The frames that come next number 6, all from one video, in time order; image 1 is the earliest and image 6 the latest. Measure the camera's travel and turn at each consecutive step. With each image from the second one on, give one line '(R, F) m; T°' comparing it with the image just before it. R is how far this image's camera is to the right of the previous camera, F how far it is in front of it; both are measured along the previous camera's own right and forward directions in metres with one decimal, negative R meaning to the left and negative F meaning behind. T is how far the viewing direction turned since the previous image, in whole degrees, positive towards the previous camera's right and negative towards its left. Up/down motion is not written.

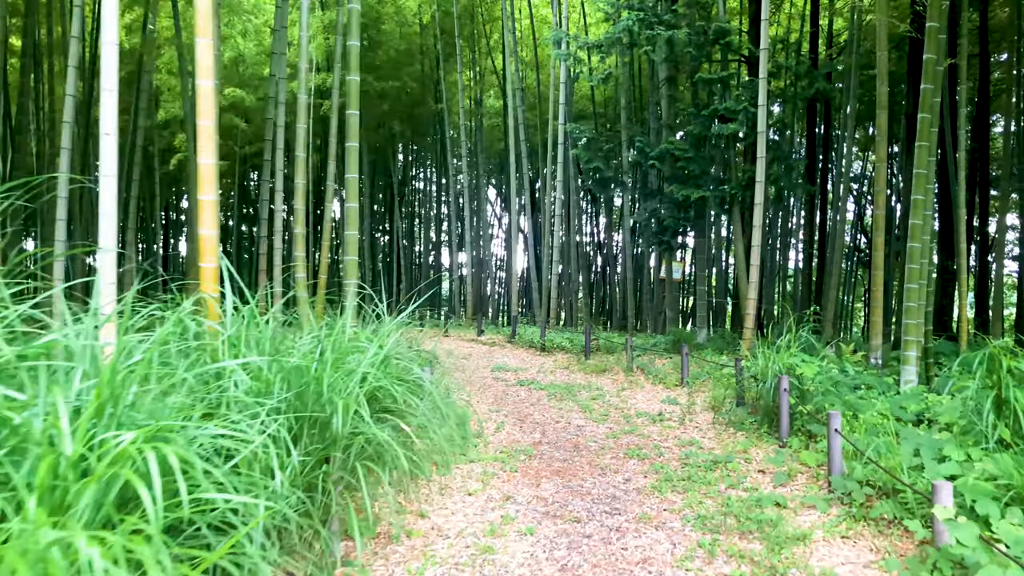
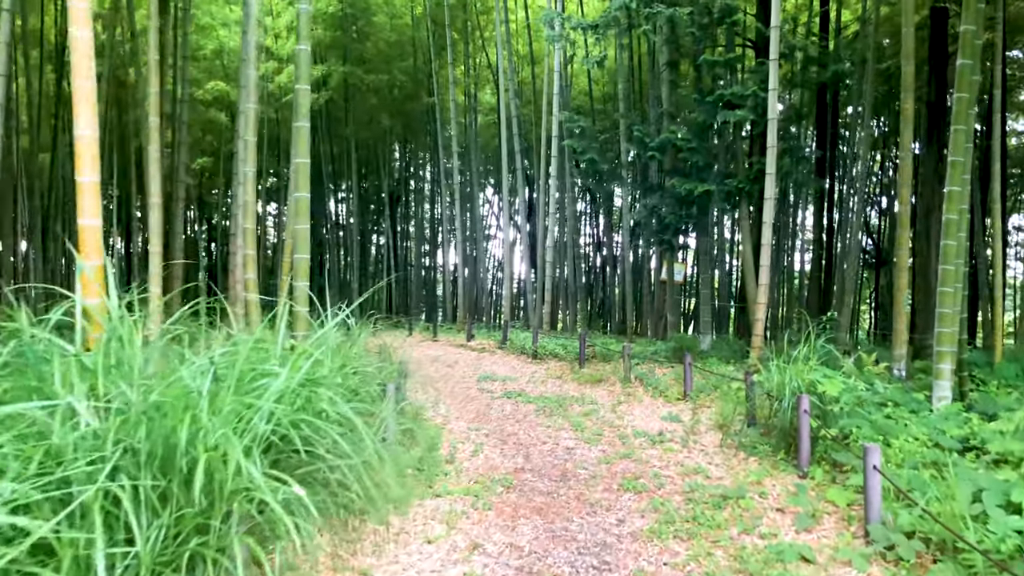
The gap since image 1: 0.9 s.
(+0.1, +0.6) m; 0°
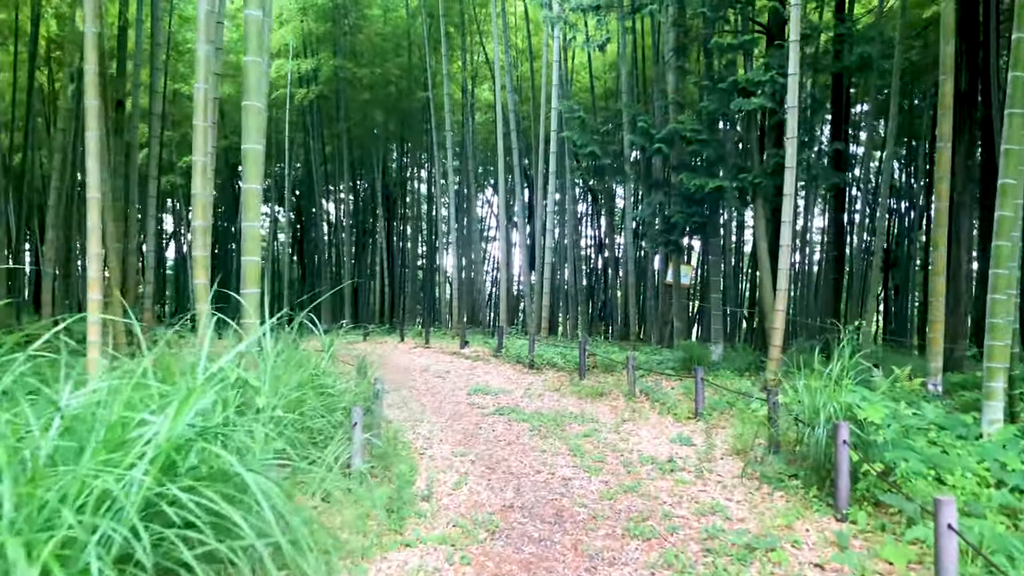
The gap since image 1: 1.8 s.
(+0.1, +0.6) m; 0°
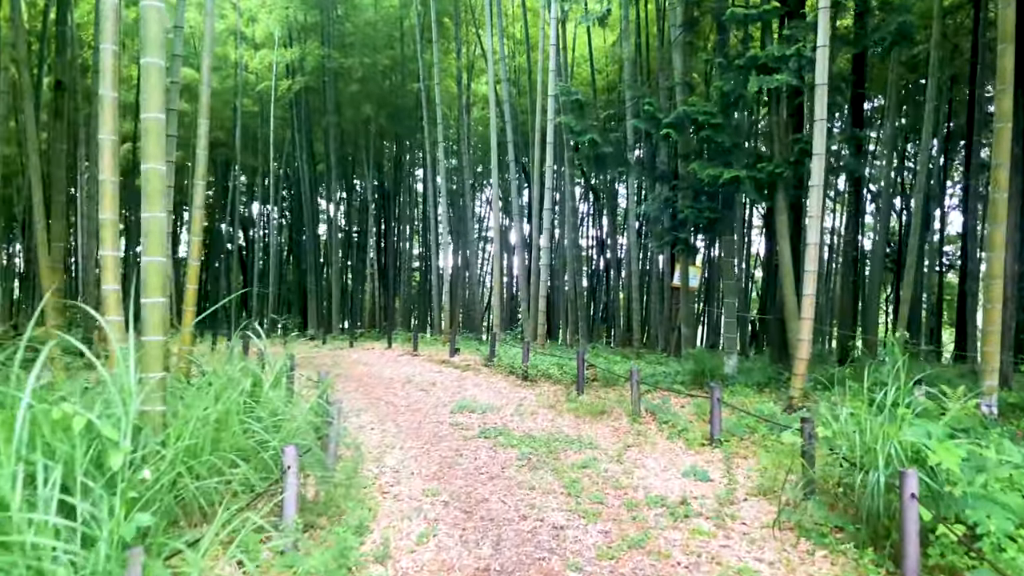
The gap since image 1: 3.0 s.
(+0.1, +0.7) m; 0°
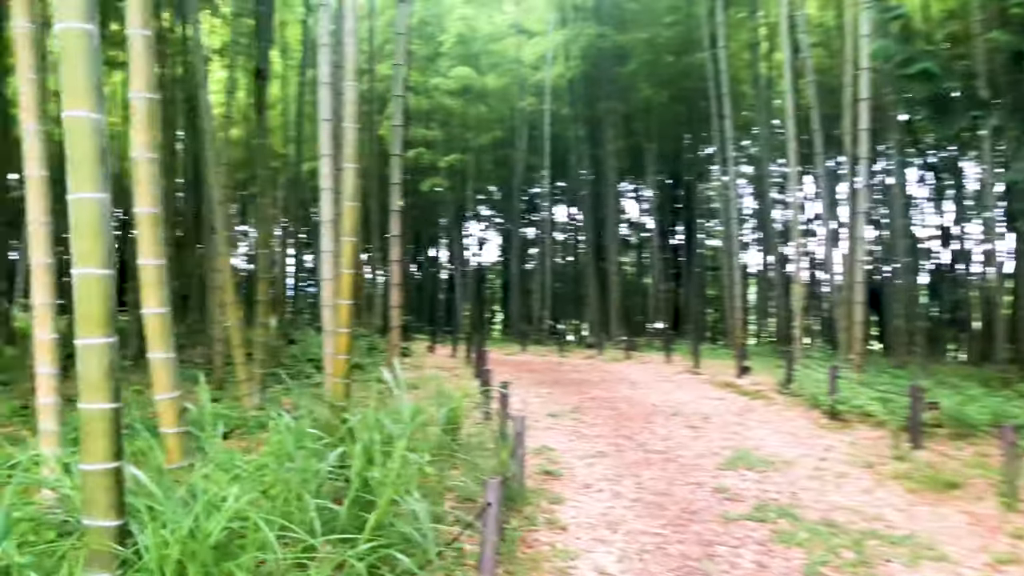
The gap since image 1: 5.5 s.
(+0.1, +1.6) m; -20°
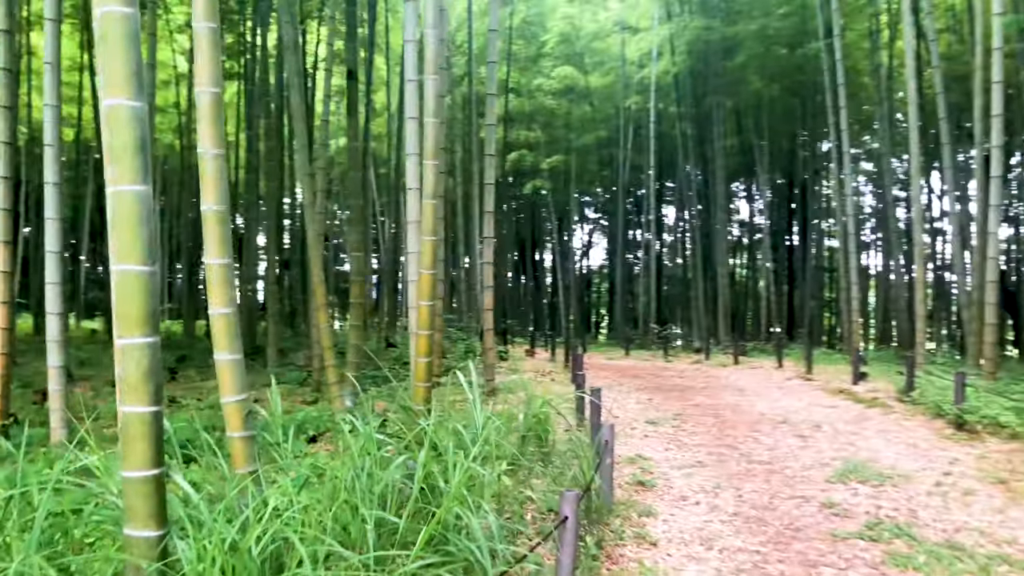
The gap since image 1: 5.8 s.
(+0.1, +0.2) m; -7°
